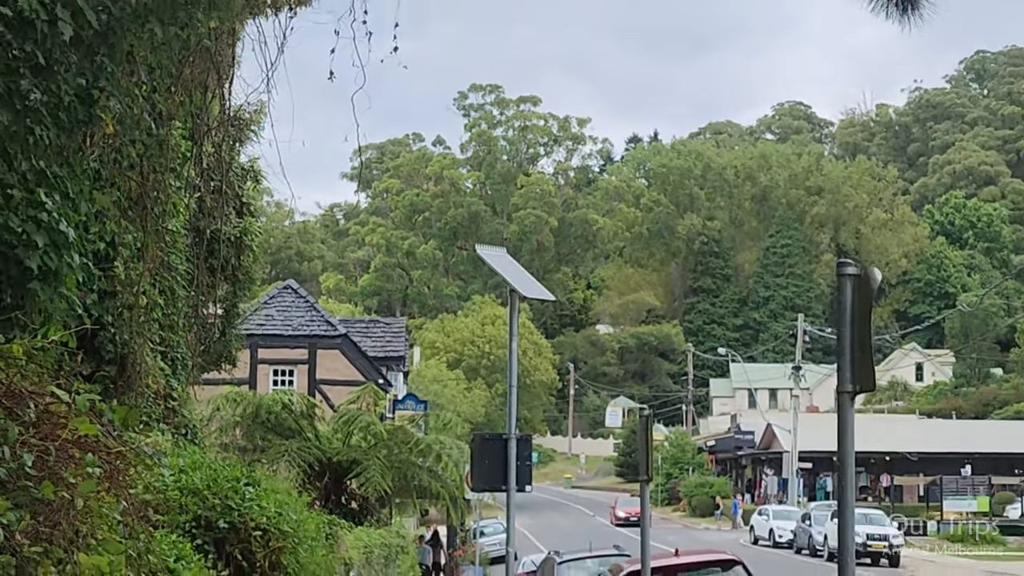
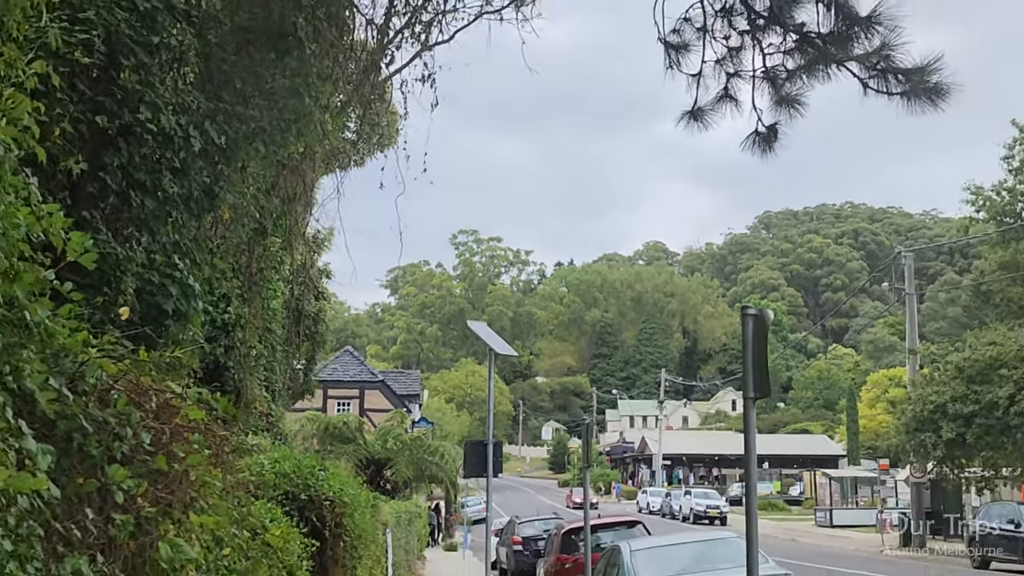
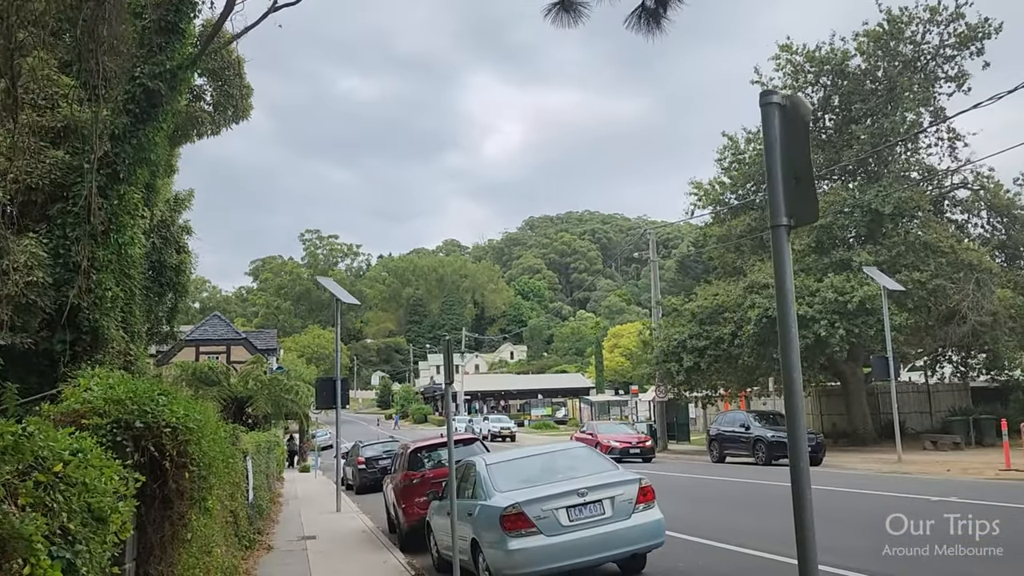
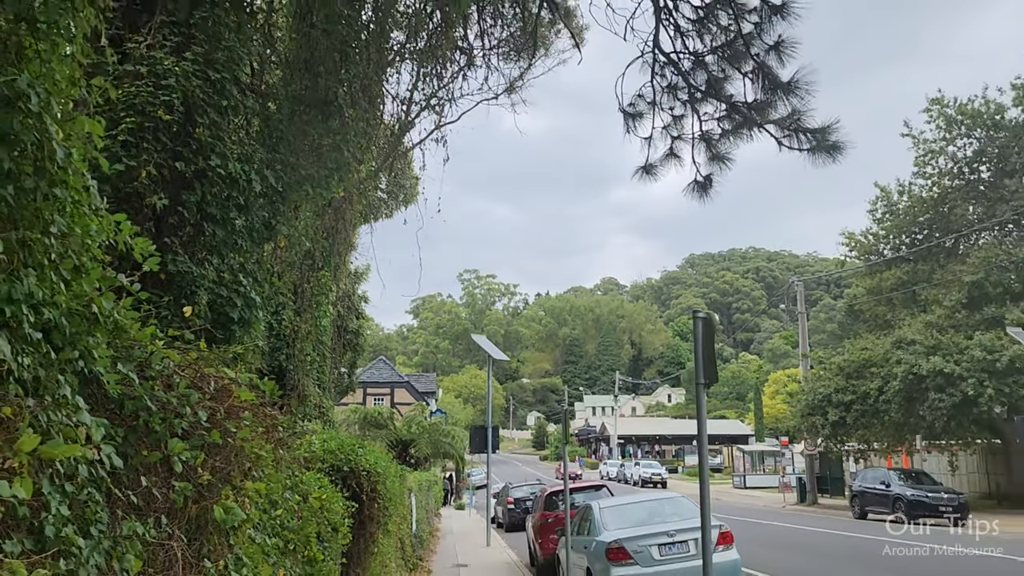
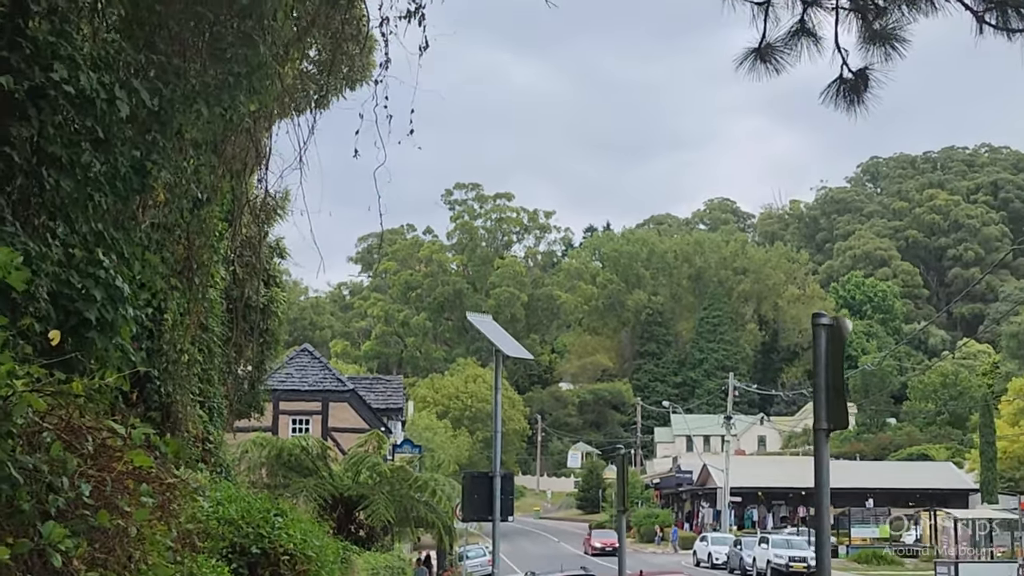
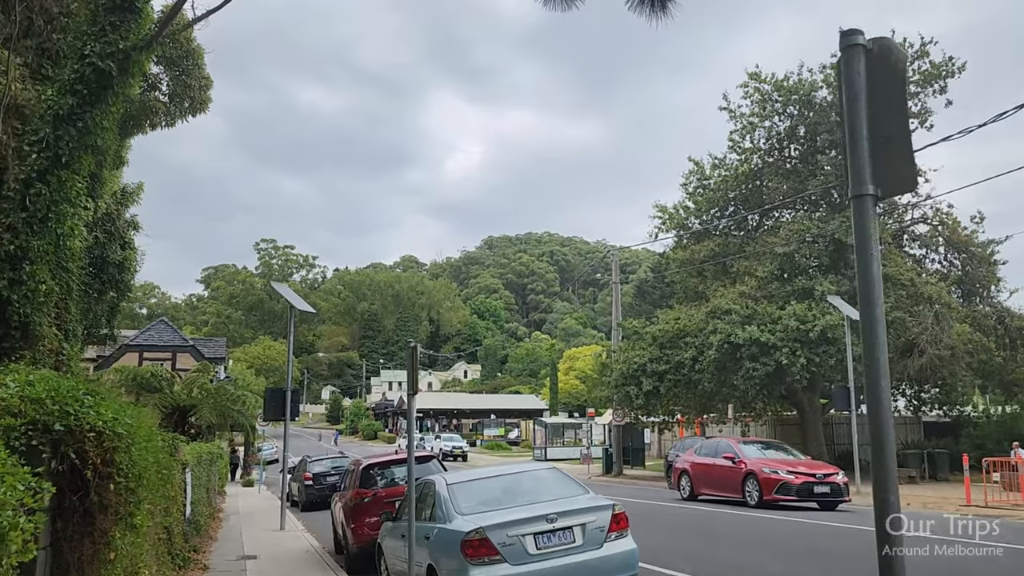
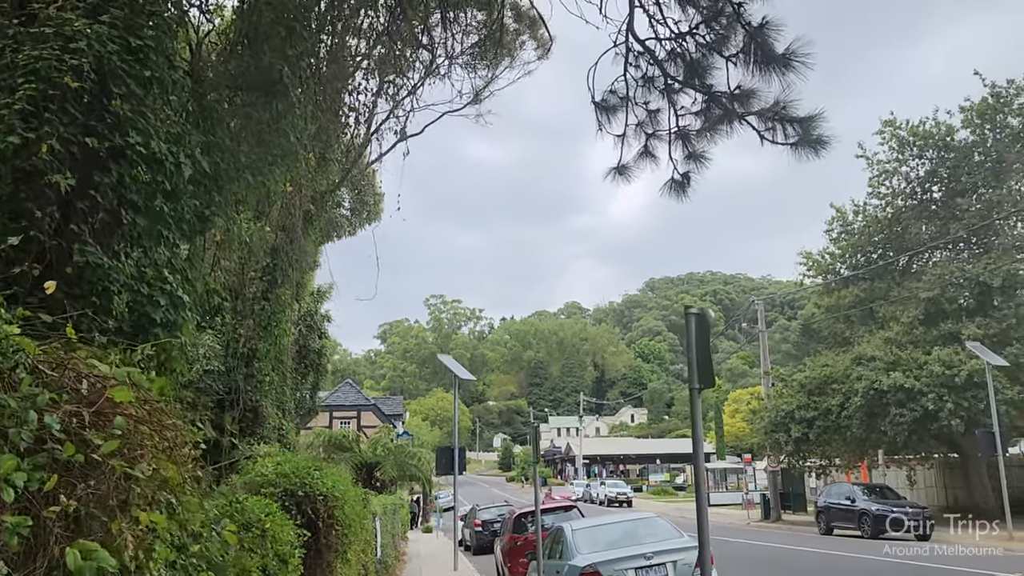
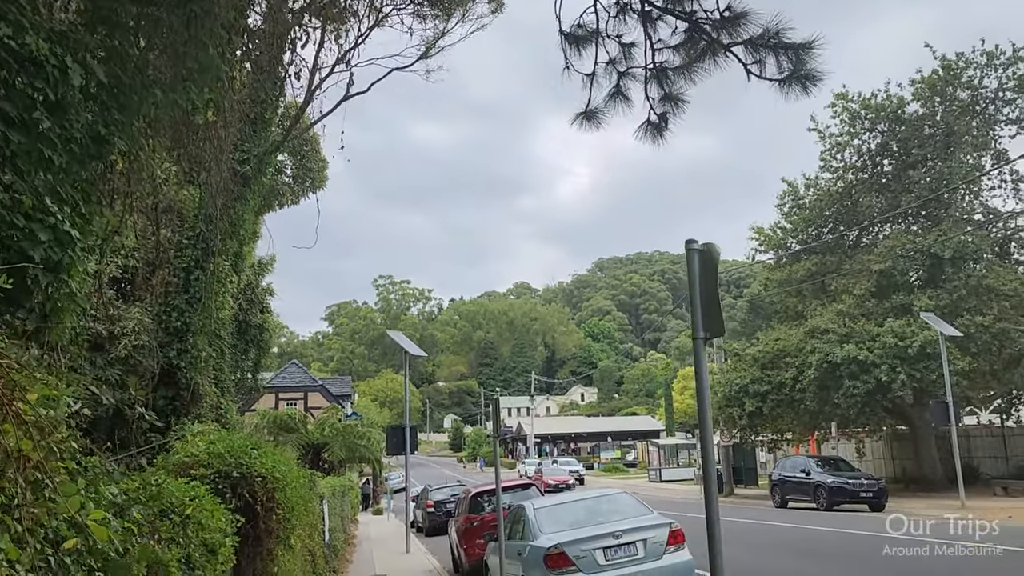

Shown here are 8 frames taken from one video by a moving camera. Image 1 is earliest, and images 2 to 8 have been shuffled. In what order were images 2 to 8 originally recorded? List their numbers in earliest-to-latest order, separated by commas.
5, 2, 4, 7, 8, 3, 6
